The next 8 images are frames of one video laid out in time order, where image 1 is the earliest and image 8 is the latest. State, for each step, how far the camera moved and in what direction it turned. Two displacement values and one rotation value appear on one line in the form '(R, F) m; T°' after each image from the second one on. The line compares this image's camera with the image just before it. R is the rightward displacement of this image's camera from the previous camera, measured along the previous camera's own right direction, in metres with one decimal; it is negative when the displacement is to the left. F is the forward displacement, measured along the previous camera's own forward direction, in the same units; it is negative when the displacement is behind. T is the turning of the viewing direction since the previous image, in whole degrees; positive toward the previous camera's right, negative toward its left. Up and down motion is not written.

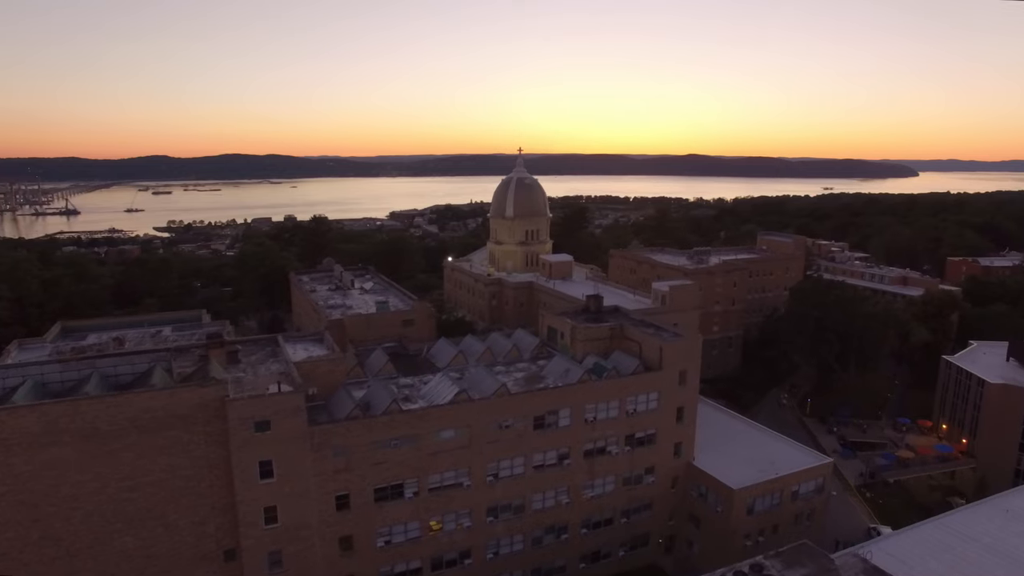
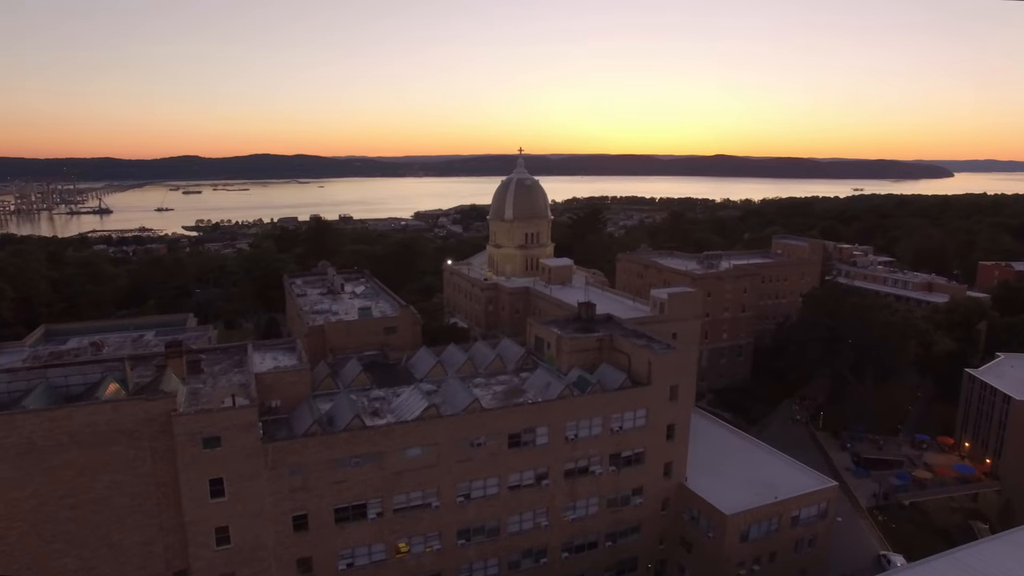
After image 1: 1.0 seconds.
(+2.0, +1.7) m; -2°
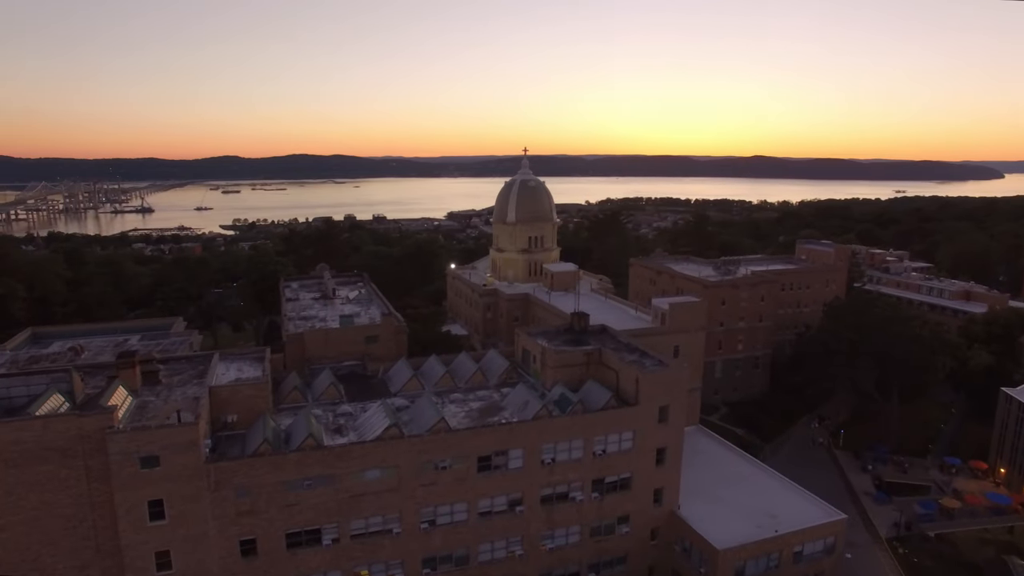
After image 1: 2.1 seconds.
(+2.3, +2.0) m; -3°
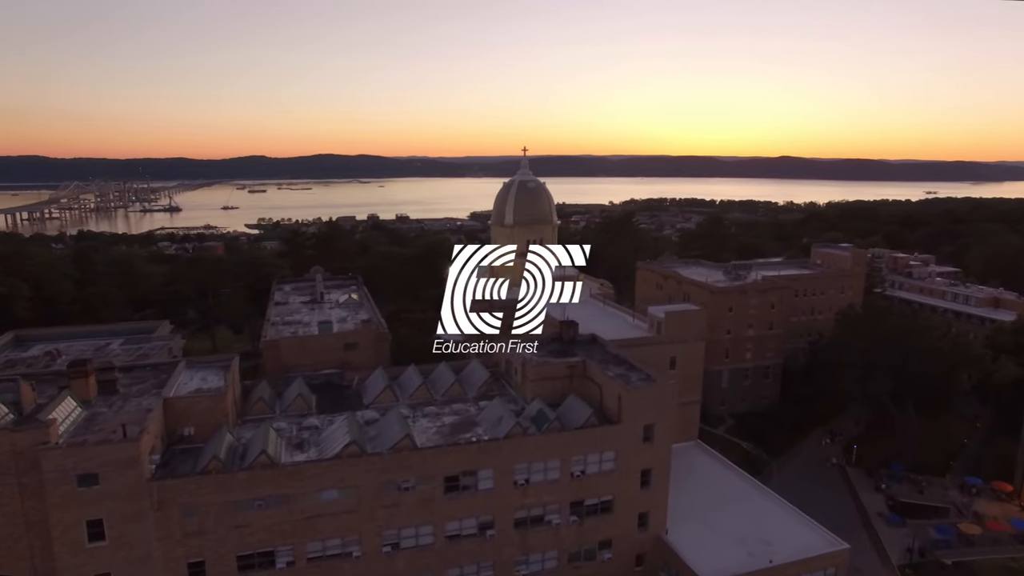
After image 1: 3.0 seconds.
(+1.8, +1.6) m; -2°
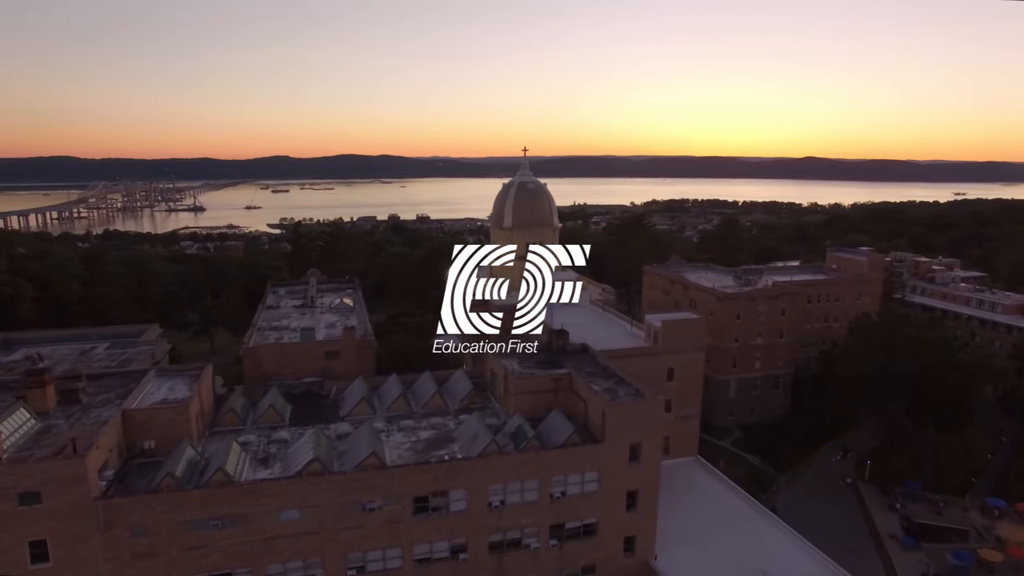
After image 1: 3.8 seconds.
(+1.5, +1.4) m; -2°
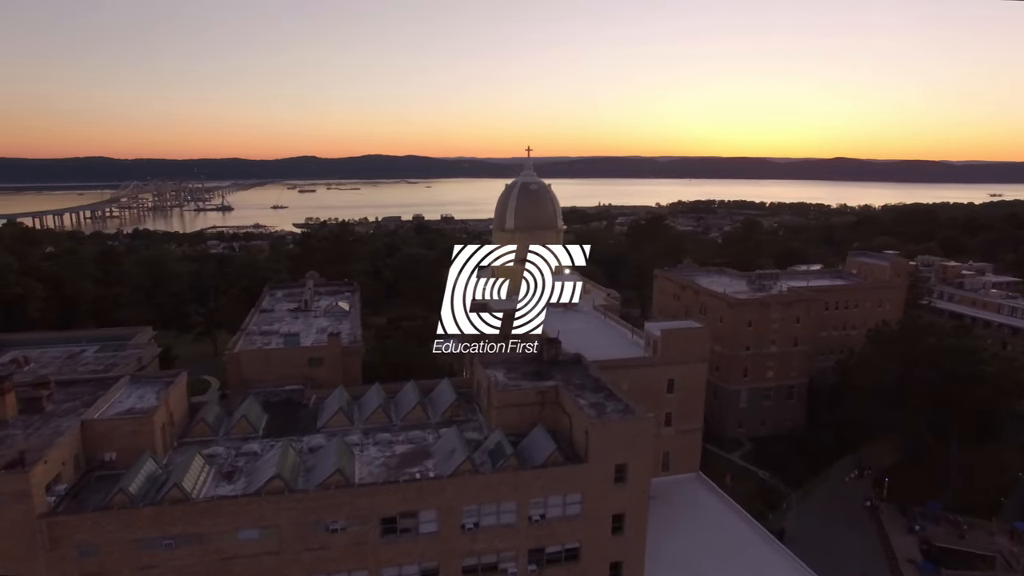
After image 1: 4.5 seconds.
(+1.5, +1.4) m; -2°
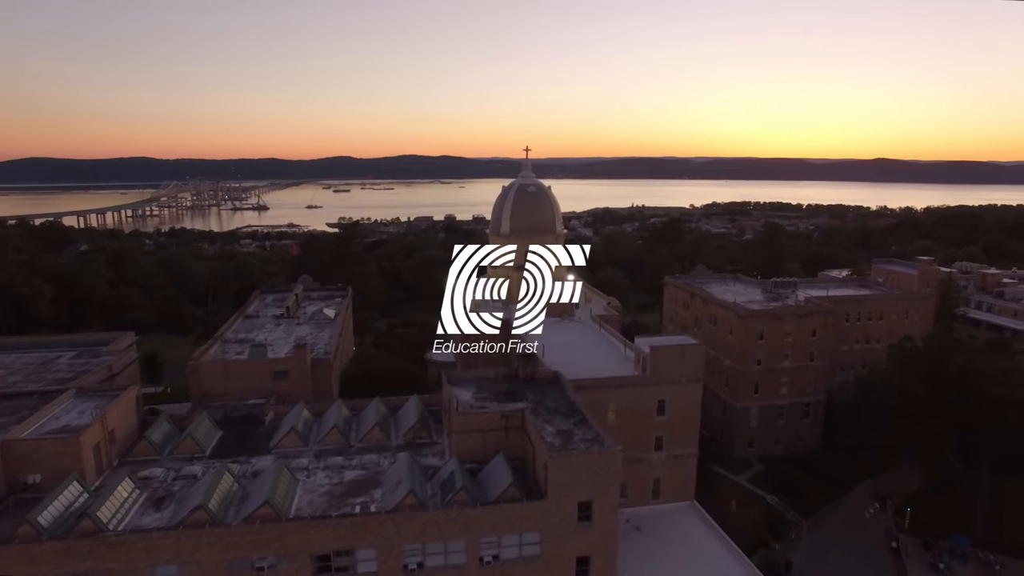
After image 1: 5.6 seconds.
(+2.4, +2.2) m; -3°
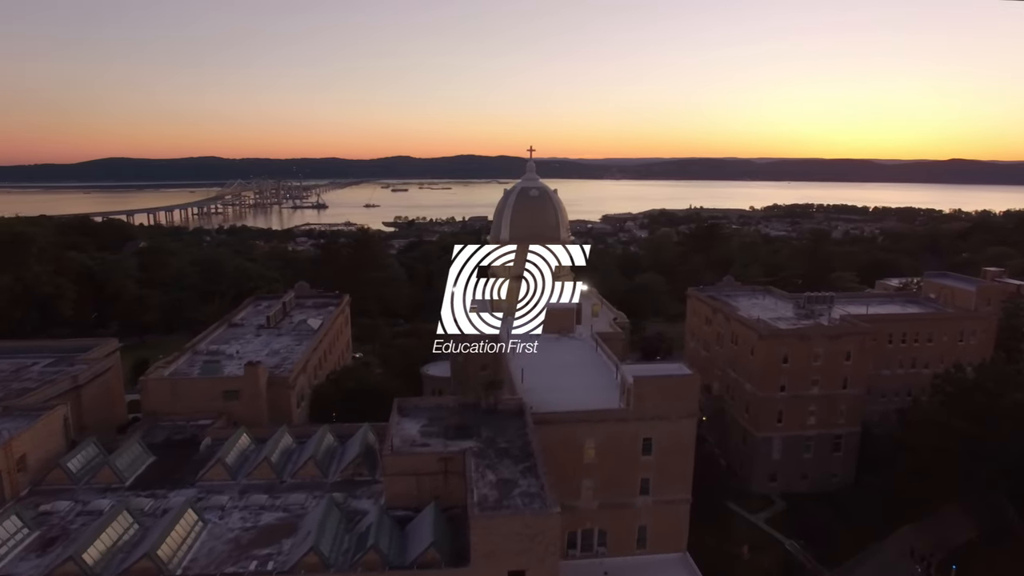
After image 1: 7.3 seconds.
(+3.3, +3.1) m; -5°
